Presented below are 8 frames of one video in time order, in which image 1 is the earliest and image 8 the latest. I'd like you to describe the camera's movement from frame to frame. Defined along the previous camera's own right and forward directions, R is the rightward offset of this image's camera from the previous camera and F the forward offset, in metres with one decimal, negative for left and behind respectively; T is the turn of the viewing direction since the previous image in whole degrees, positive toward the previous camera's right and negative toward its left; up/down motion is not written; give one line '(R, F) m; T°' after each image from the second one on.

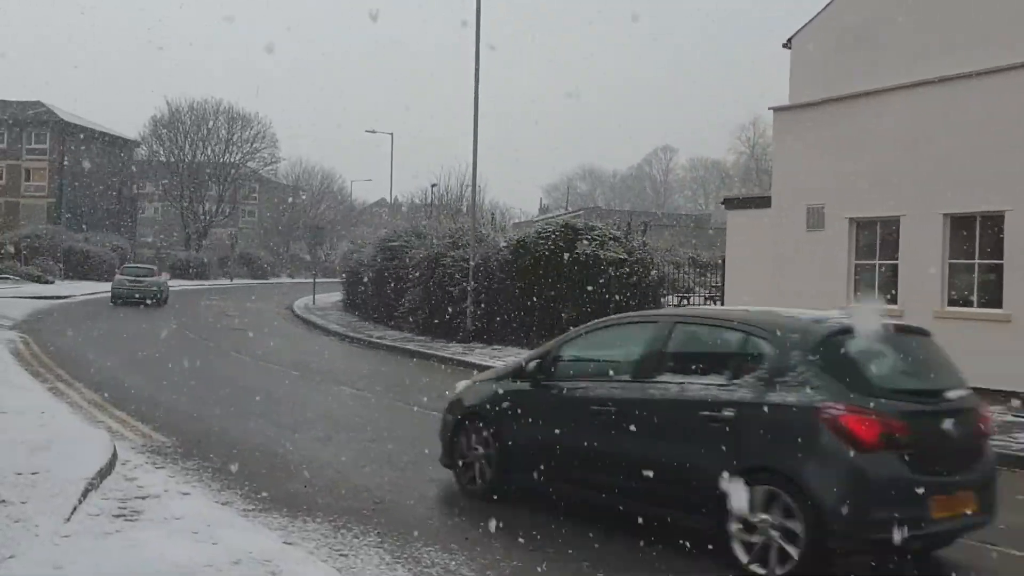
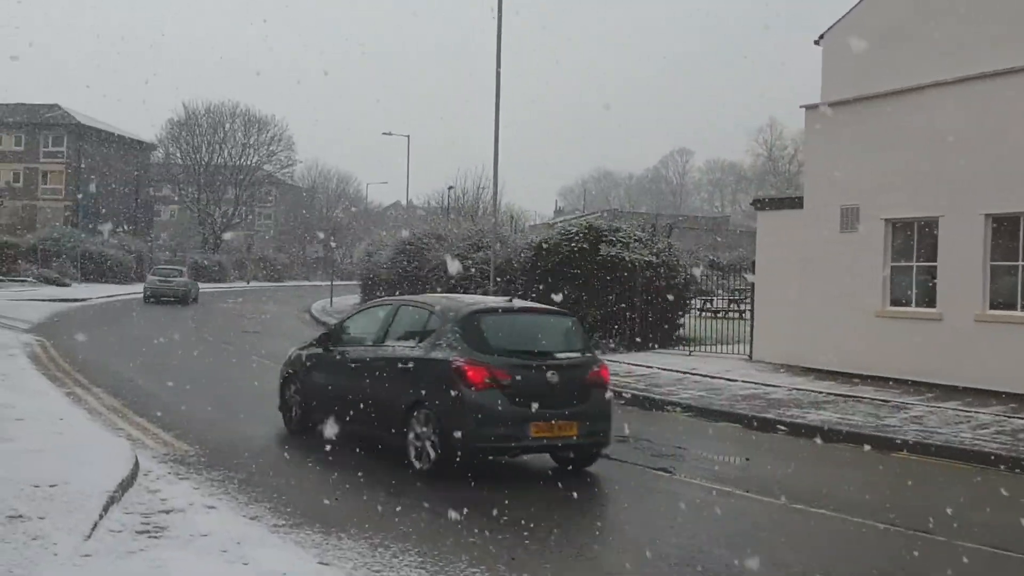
(-0.2, +0.3) m; -1°
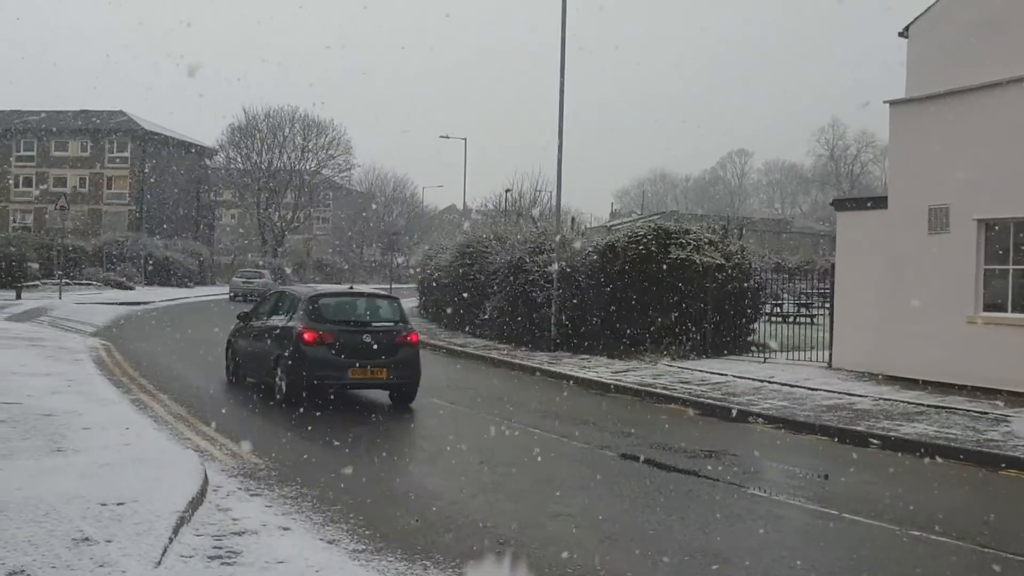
(-0.3, +0.4) m; -4°
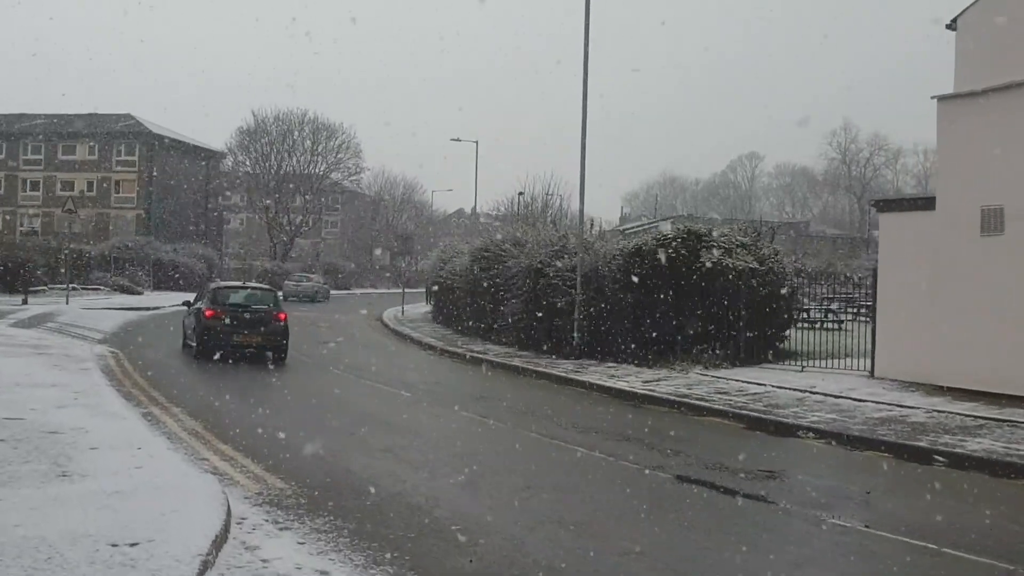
(-0.3, +0.7) m; 0°
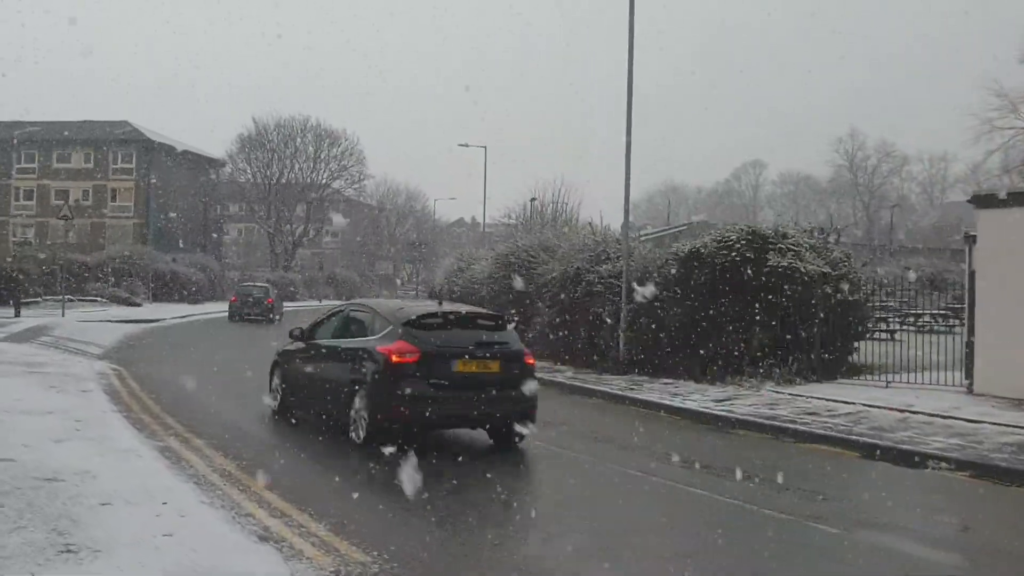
(-0.9, +1.6) m; 0°
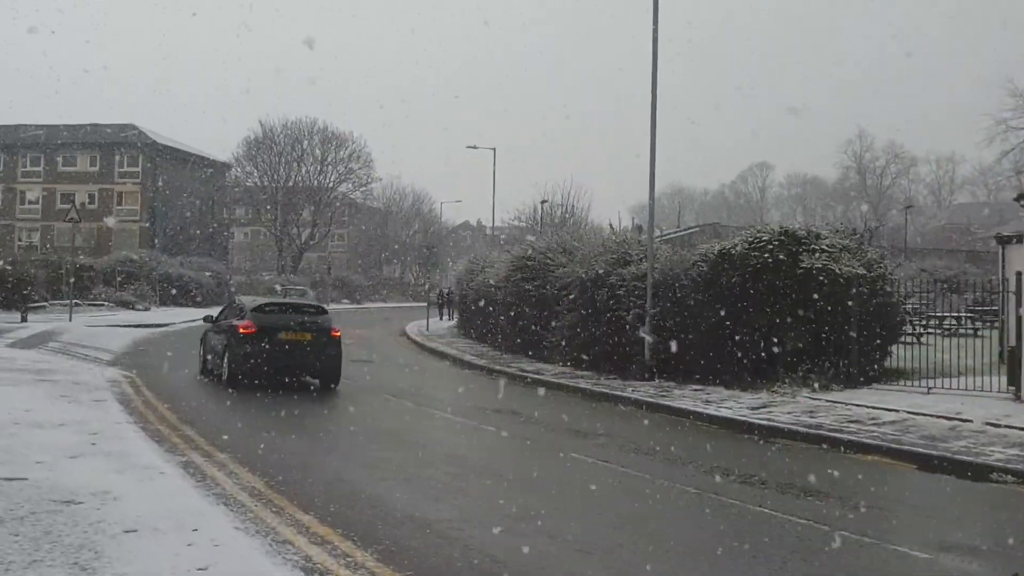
(-0.4, +0.5) m; 0°
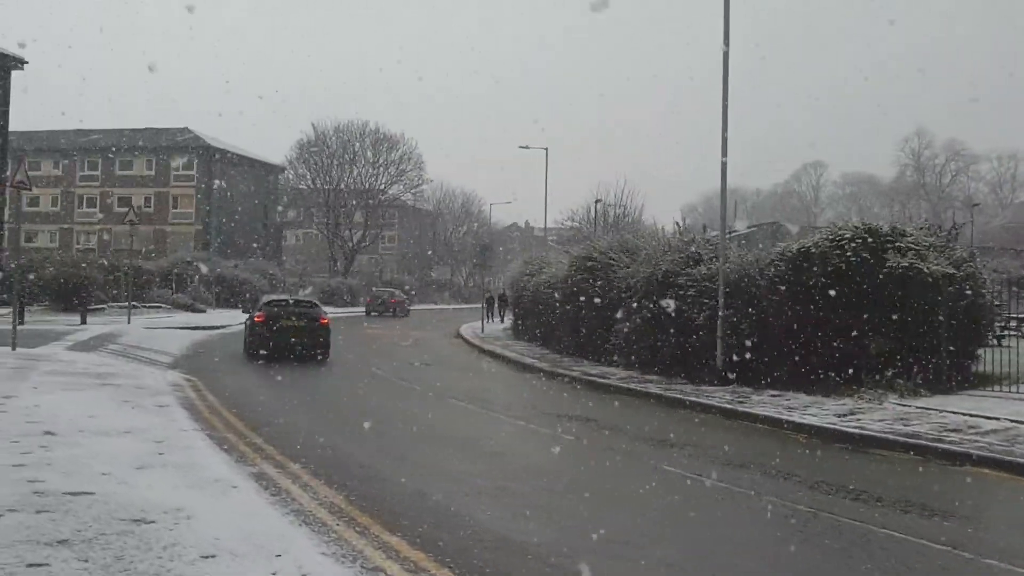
(-0.4, +0.5) m; -3°
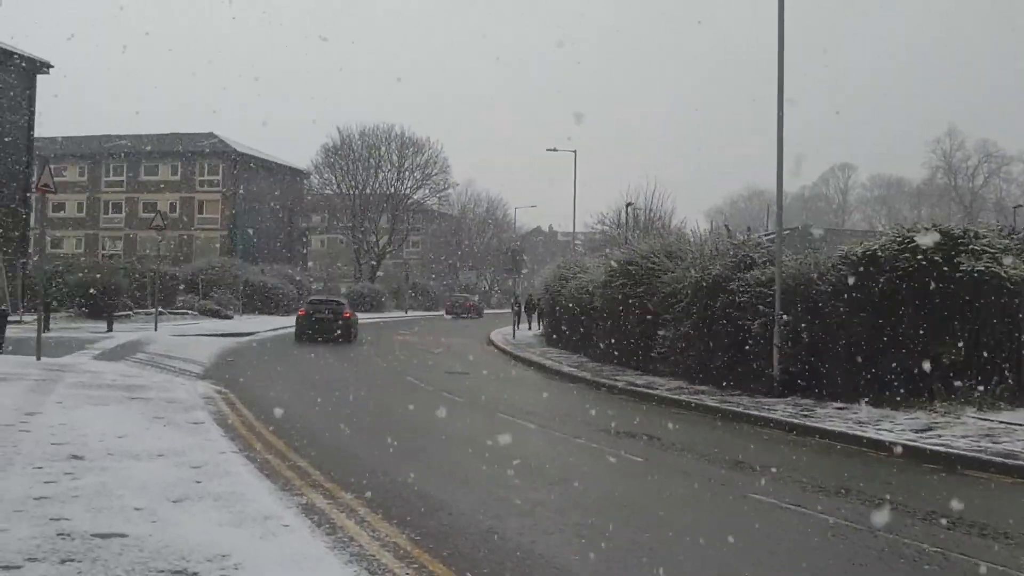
(-0.4, +0.7) m; -1°
